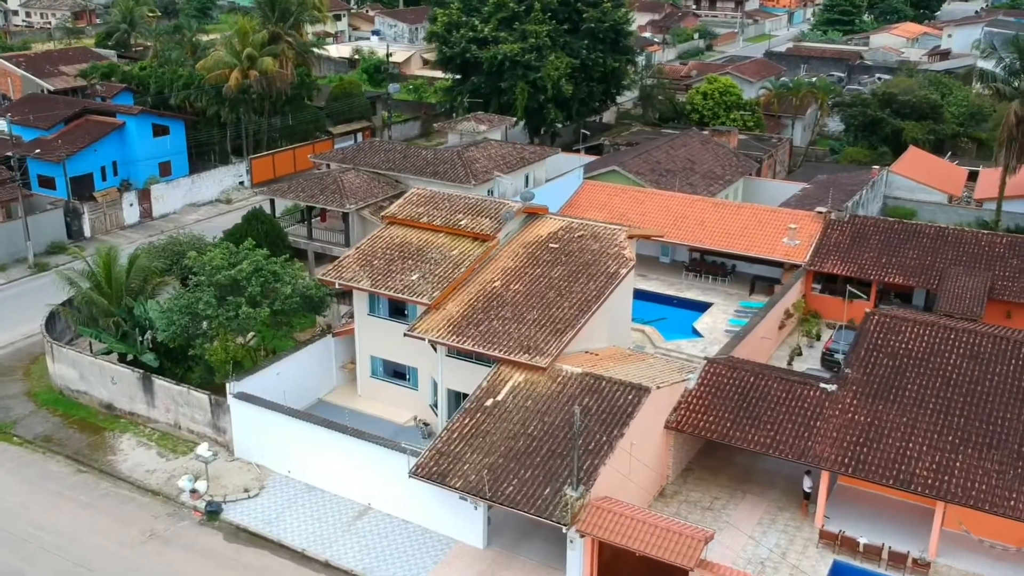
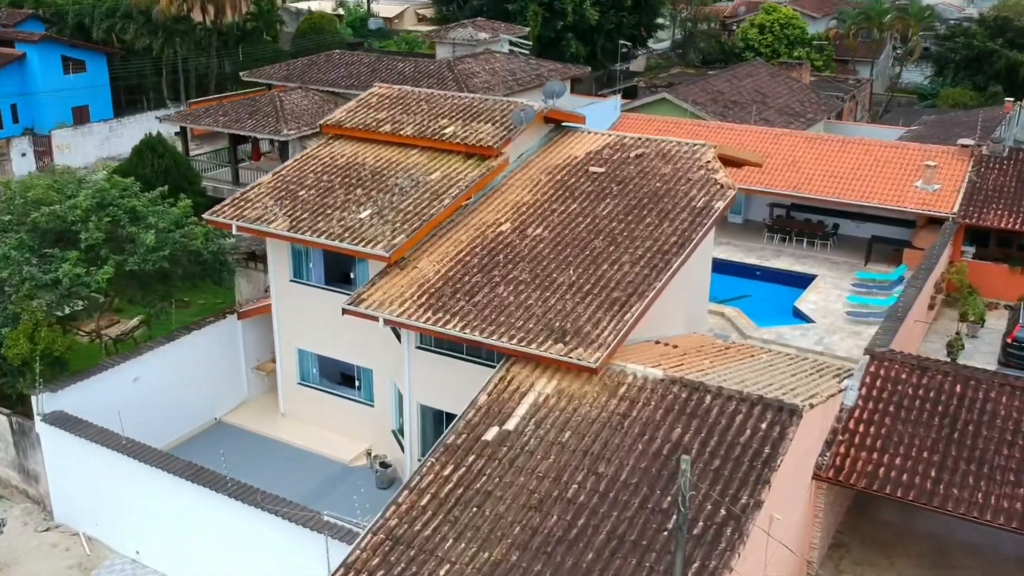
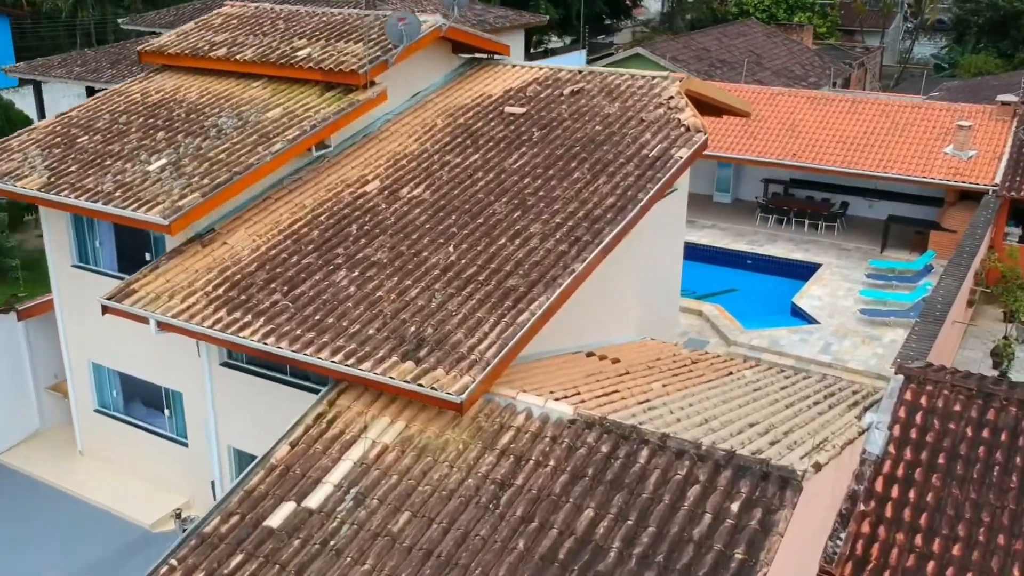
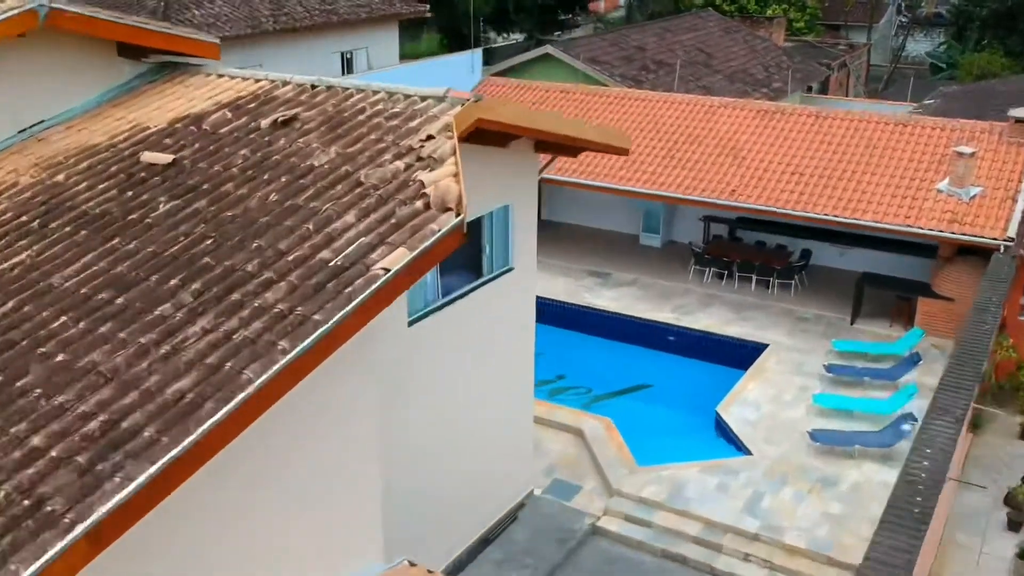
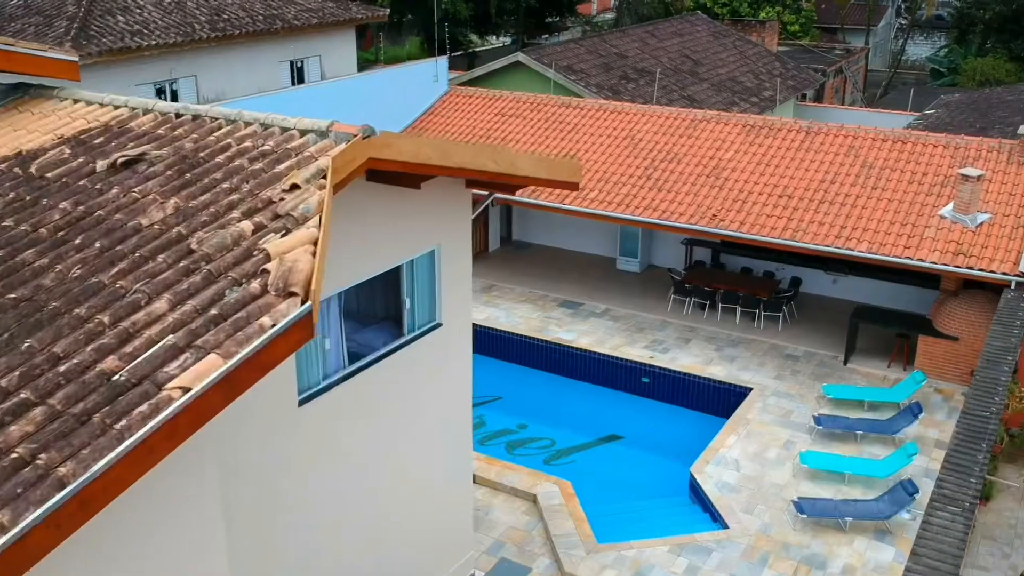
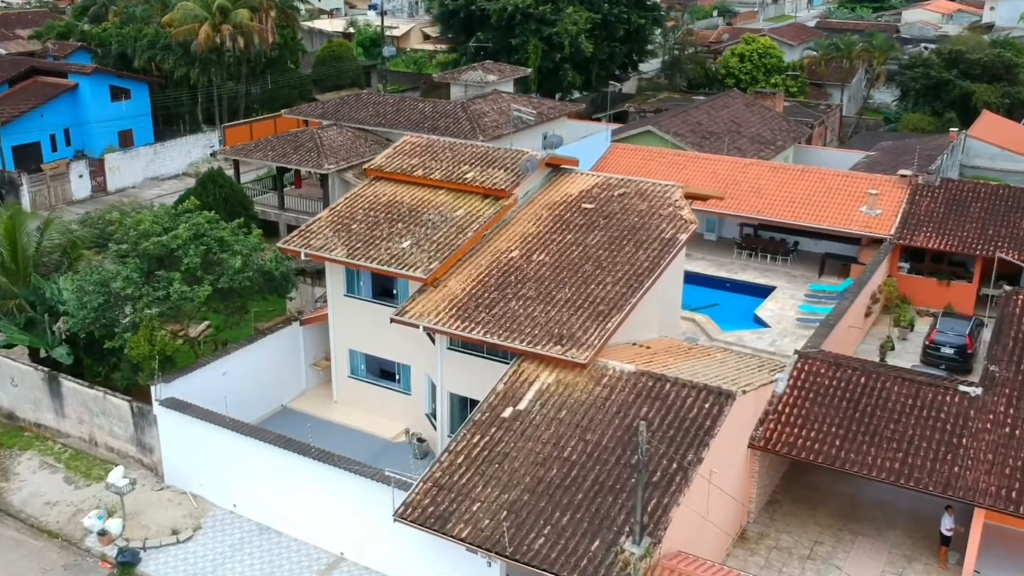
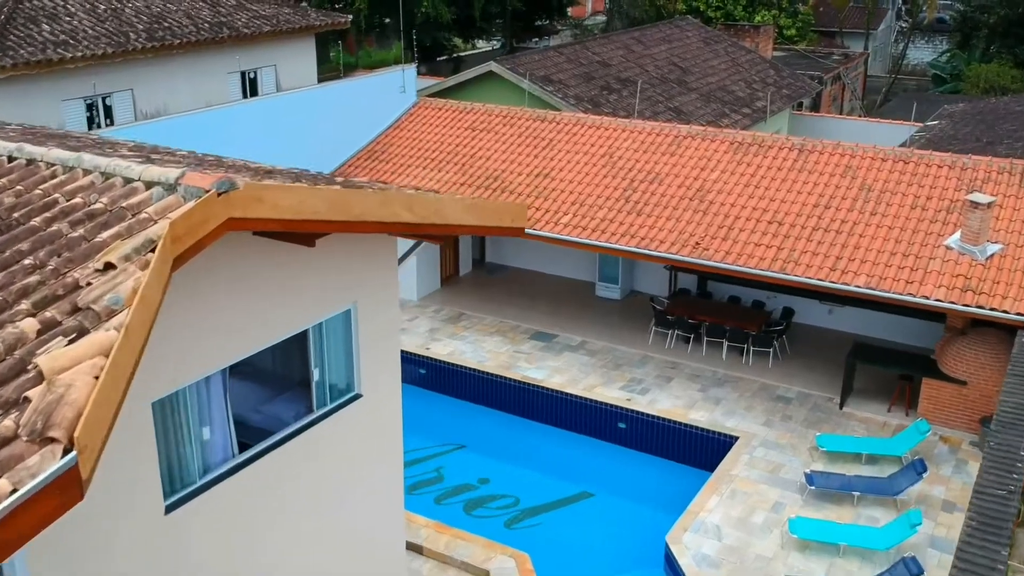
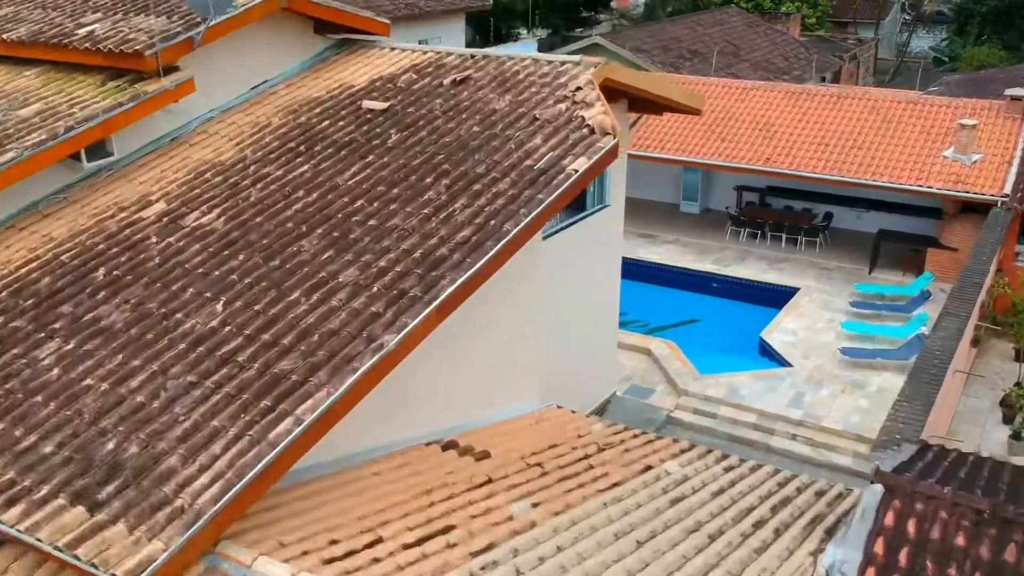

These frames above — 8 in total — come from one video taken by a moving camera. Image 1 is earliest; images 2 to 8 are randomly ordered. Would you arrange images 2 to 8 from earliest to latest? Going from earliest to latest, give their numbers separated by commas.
6, 2, 3, 8, 4, 5, 7
